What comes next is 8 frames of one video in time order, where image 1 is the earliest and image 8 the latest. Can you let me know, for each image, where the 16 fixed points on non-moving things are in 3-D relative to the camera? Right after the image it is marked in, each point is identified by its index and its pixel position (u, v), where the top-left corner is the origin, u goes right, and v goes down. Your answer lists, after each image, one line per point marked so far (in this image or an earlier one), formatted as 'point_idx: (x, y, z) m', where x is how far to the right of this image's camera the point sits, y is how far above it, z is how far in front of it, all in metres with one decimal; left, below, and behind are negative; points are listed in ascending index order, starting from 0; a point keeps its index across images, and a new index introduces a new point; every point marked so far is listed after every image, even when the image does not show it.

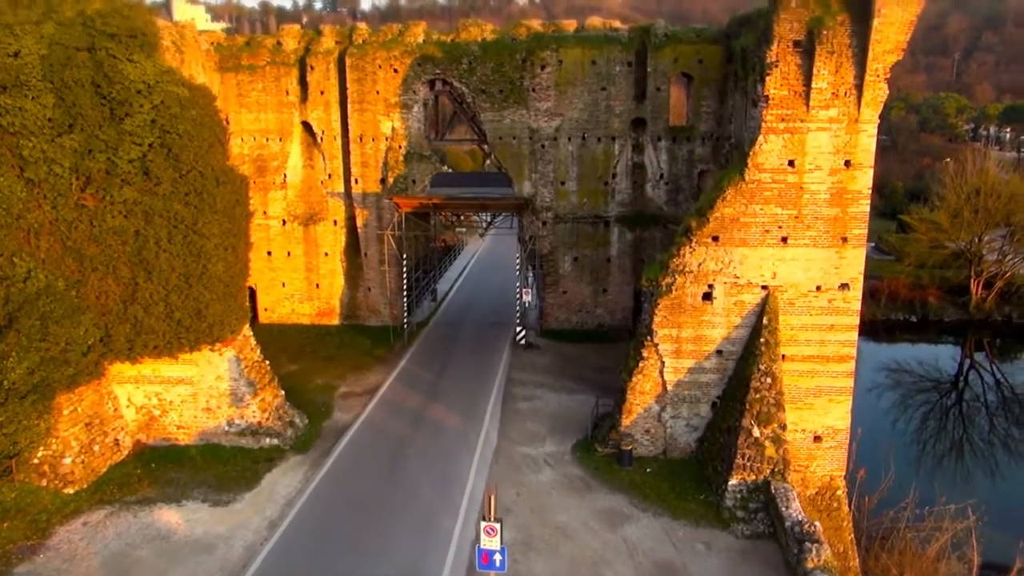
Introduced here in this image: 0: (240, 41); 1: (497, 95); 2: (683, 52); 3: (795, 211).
0: (-5.9, +5.4, +19.0) m
1: (-0.3, +4.1, +18.4) m
2: (+3.5, +4.9, +17.9) m
3: (+3.8, +1.0, +11.6) m
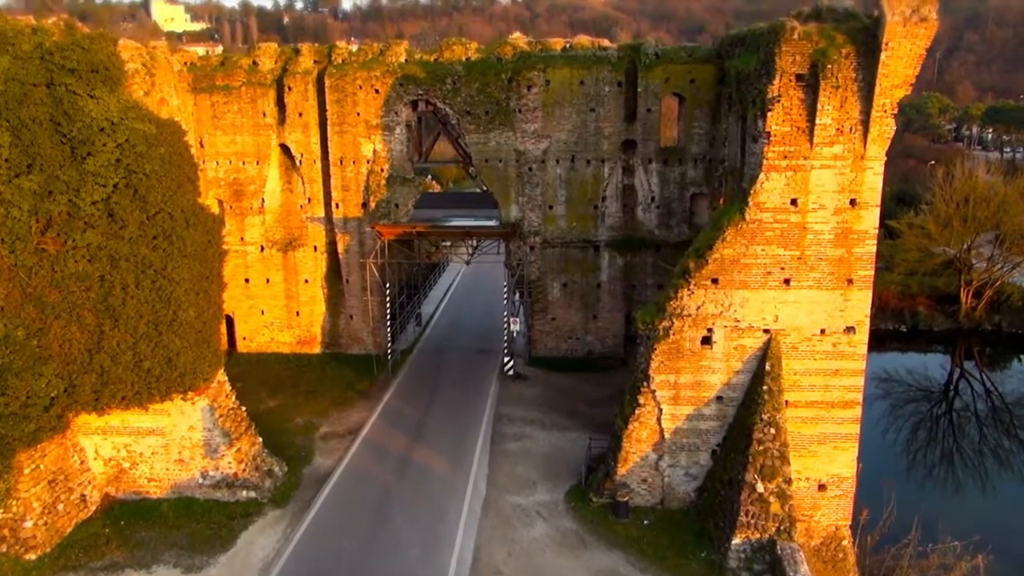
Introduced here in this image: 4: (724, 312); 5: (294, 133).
0: (-6.2, +4.8, +18.2) m
1: (-0.6, +3.5, +17.8) m
2: (+3.2, +4.3, +17.4) m
3: (+3.6, +0.5, +11.0) m
4: (+2.7, -0.3, +11.3) m
5: (-4.6, +3.2, +18.3) m
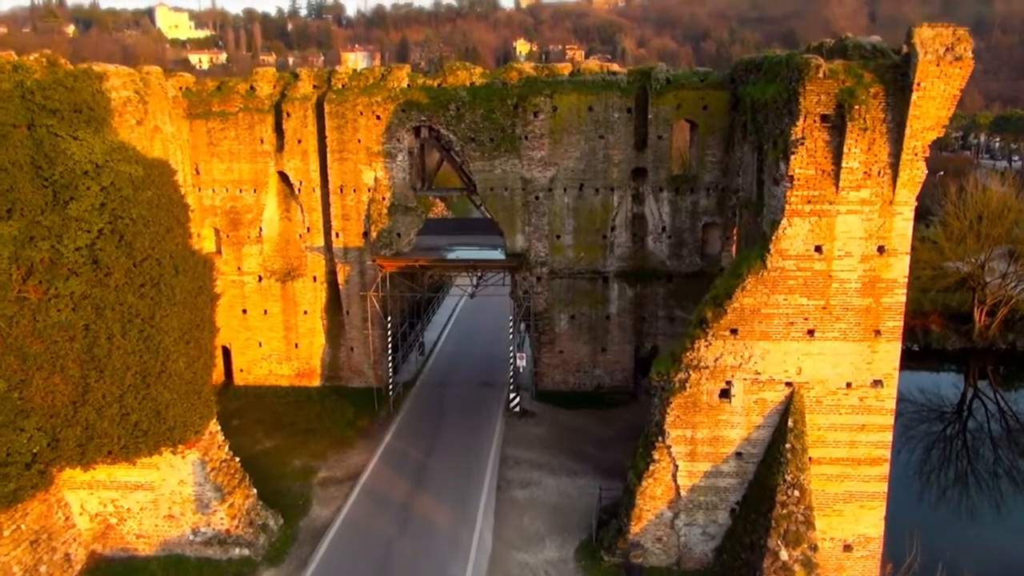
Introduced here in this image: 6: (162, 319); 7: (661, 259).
0: (-6.1, +4.1, +17.7) m
1: (-0.5, +2.9, +17.2) m
2: (+3.4, +3.7, +16.7) m
3: (+3.7, -0.2, +10.4) m
4: (+2.8, -0.9, +10.6) m
5: (-4.5, +2.6, +17.7) m
6: (-4.5, -0.4, +11.2) m
7: (+3.0, +0.6, +17.6) m
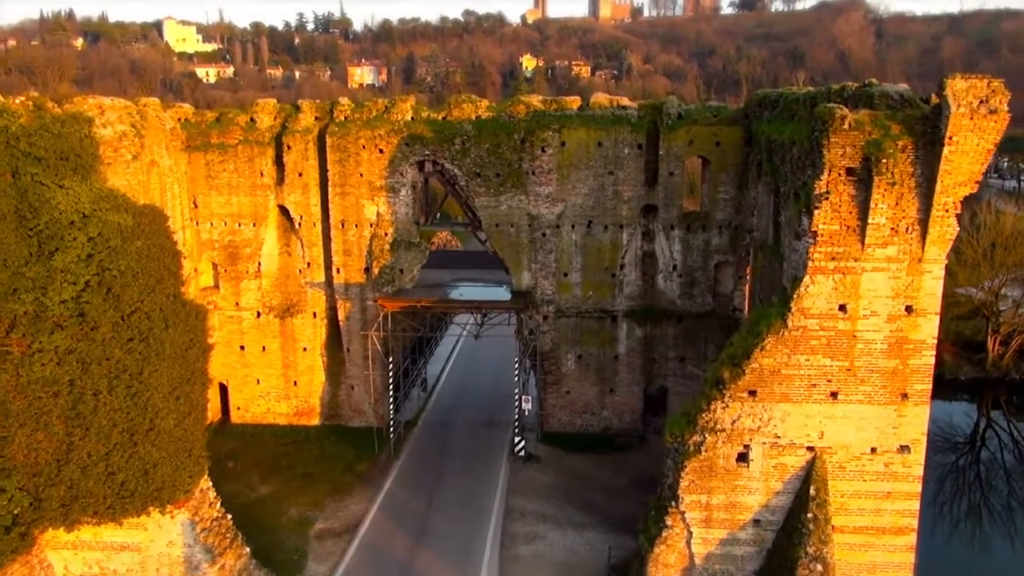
0: (-6.0, +3.4, +17.2) m
1: (-0.3, +2.1, +16.7) m
2: (+3.5, +2.9, +16.2) m
3: (+3.8, -0.8, +9.9) m
4: (+2.9, -1.6, +10.1) m
5: (-4.3, +1.9, +17.2) m
6: (-4.4, -1.1, +10.7) m
7: (+3.1, -0.2, +17.1) m
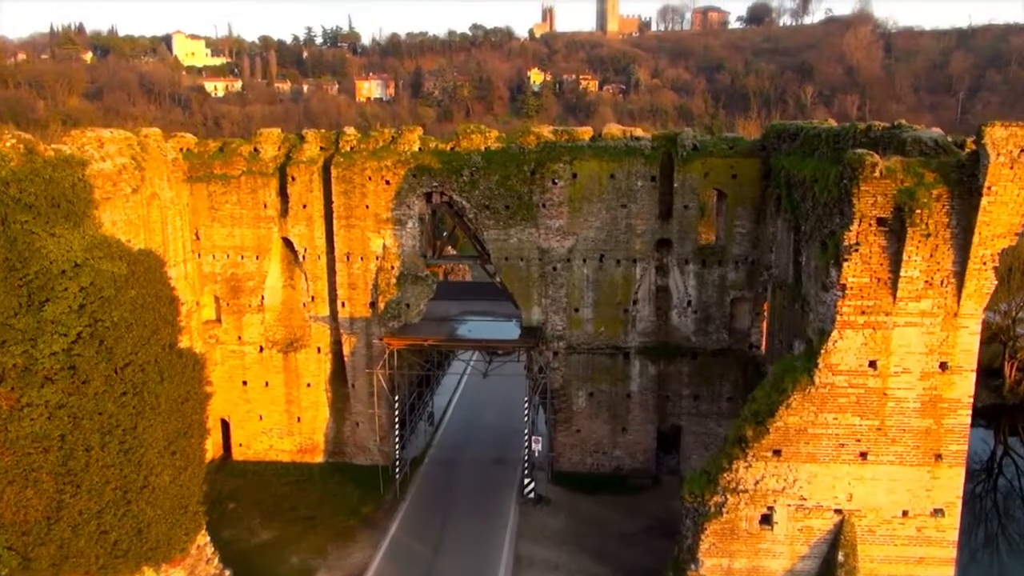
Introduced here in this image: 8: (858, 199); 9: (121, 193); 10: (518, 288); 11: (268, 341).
0: (-5.8, +2.7, +16.8) m
1: (-0.2, +1.4, +16.2) m
2: (+3.7, +2.2, +15.8) m
3: (+3.9, -1.4, +9.3) m
4: (+3.0, -2.2, +9.6) m
5: (-4.1, +1.2, +16.8) m
6: (-4.3, -1.6, +10.2) m
7: (+3.3, -0.9, +16.6) m
8: (+3.6, +0.9, +8.9) m
9: (-6.4, +1.6, +14.3) m
10: (+0.1, 0.0, +16.5) m
11: (-4.8, -1.1, +17.3) m
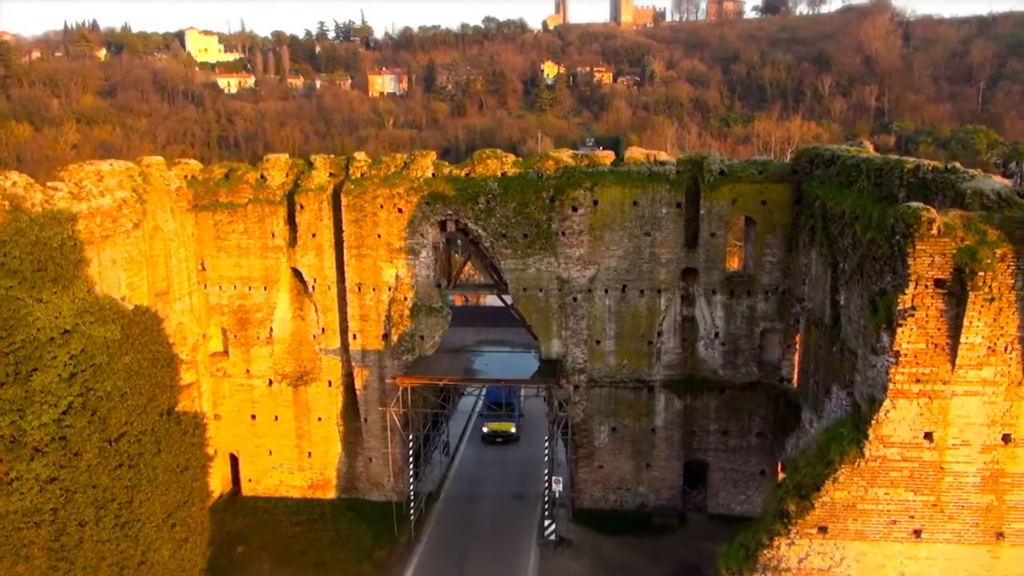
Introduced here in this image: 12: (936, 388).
0: (-5.5, +2.1, +16.2) m
1: (+0.2, +0.8, +15.5) m
2: (+4.0, +1.7, +15.0) m
3: (+4.1, -2.1, +8.6) m
4: (+3.3, -2.8, +8.8) m
5: (-3.8, +0.6, +16.1) m
6: (-4.1, -2.3, +9.6) m
7: (+3.7, -1.4, +15.8) m
8: (+3.8, +0.3, +8.2) m
9: (-6.1, +0.9, +13.7) m
10: (+0.5, -0.6, +15.8) m
11: (-4.5, -1.7, +16.7) m
12: (+4.0, -1.0, +8.3) m
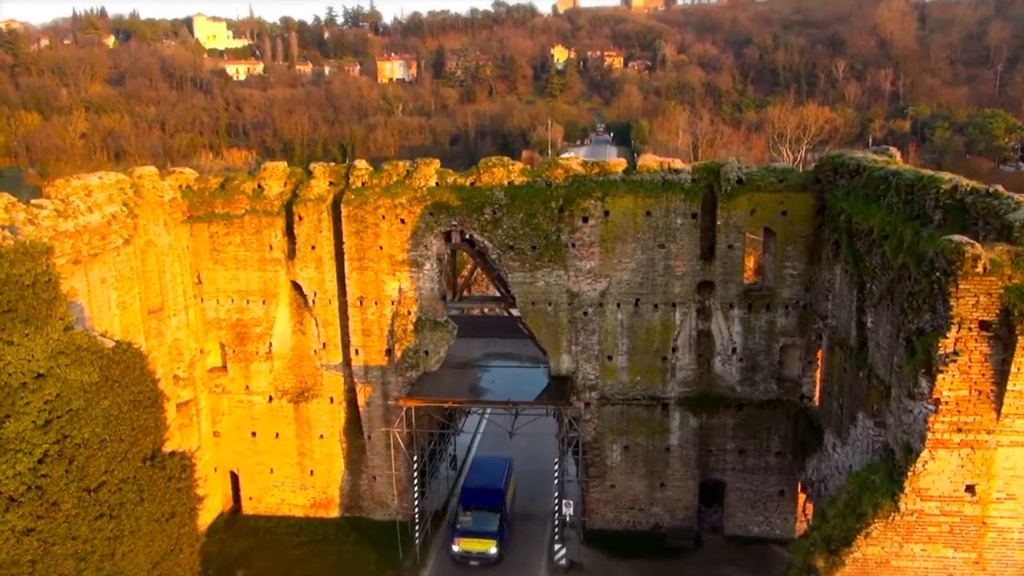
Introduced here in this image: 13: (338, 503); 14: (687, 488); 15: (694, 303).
0: (-5.3, +1.9, +15.6) m
1: (+0.3, +0.6, +14.8) m
2: (+4.1, +1.4, +14.2) m
3: (+4.2, -2.4, +7.9) m
4: (+3.3, -3.2, +8.2) m
5: (-3.7, +0.3, +15.5) m
6: (-4.0, -2.7, +9.0) m
7: (+3.8, -1.7, +15.1) m
8: (+3.8, -0.1, +7.5) m
9: (-6.0, +0.6, +13.1) m
10: (+0.6, -0.8, +15.1) m
11: (-4.3, -1.9, +16.1) m
12: (+4.1, -1.3, +7.6) m
13: (-3.3, -4.1, +16.5) m
14: (+3.1, -3.6, +15.5) m
15: (+3.1, -0.3, +14.9) m
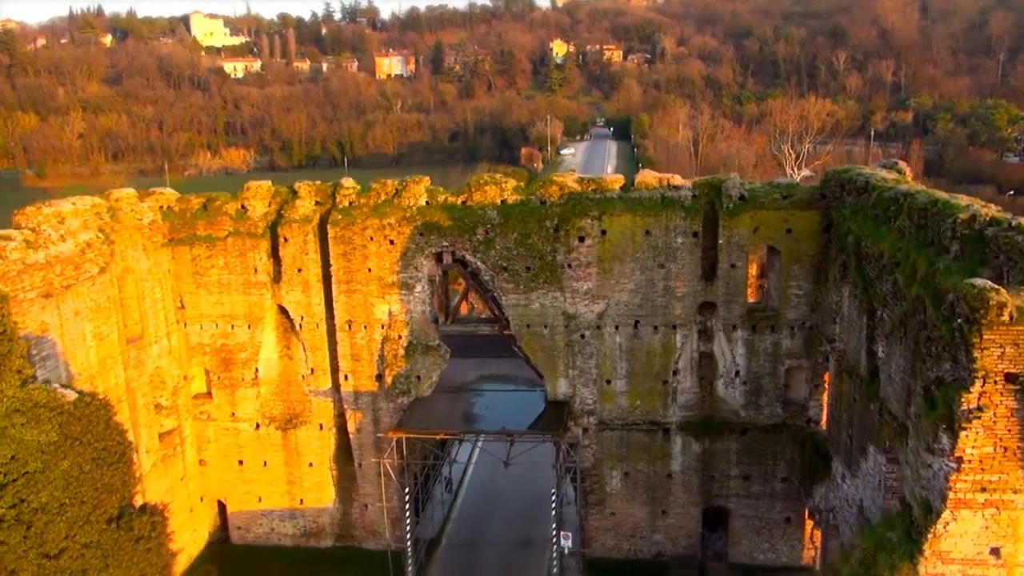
0: (-5.5, +1.4, +15.0) m
1: (+0.2, +0.2, +14.3) m
2: (+4.0, +1.1, +13.6) m
3: (+4.1, -2.8, +7.3) m
4: (+3.2, -3.6, +7.6) m
5: (-3.8, -0.1, +14.9) m
6: (-4.1, -3.1, +8.5) m
7: (+3.7, -2.0, +14.6) m
8: (+3.7, -0.5, +6.9) m
9: (-6.1, +0.2, +12.5) m
10: (+0.5, -1.2, +14.5) m
11: (-4.4, -2.3, +15.5) m
12: (+4.0, -1.7, +7.1) m
13: (-3.4, -4.5, +15.9) m
14: (+3.1, -3.9, +15.0) m
15: (+3.0, -0.6, +14.3) m
